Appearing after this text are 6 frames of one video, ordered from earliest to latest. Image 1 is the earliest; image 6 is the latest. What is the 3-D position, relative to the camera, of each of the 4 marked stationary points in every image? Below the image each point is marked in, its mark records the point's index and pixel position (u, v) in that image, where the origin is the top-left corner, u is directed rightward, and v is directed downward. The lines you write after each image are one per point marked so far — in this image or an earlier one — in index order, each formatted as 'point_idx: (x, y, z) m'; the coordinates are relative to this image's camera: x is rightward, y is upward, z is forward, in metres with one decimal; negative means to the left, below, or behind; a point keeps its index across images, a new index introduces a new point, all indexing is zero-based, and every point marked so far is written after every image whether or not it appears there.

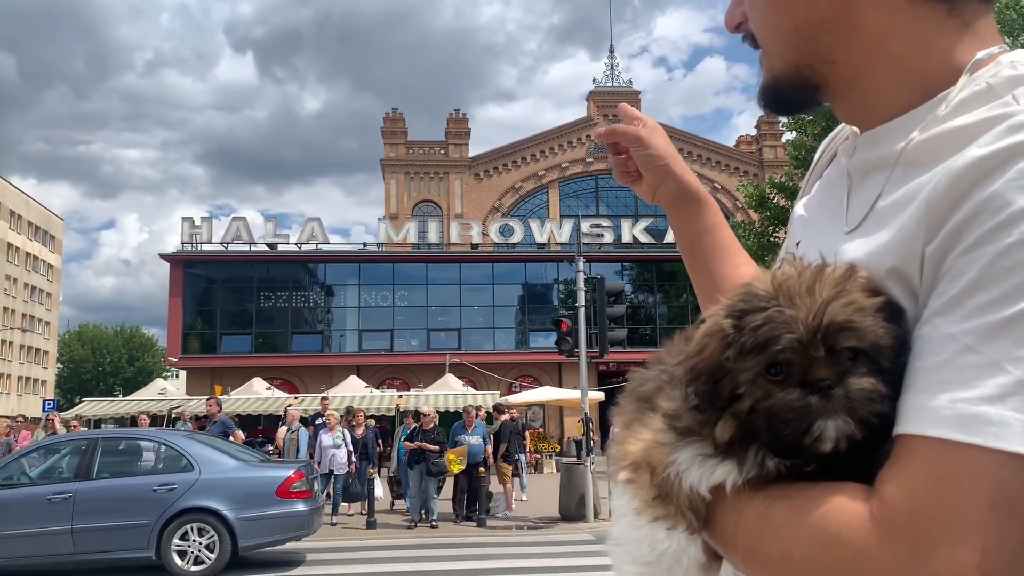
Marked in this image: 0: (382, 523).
0: (-2.1, -3.9, +13.7) m
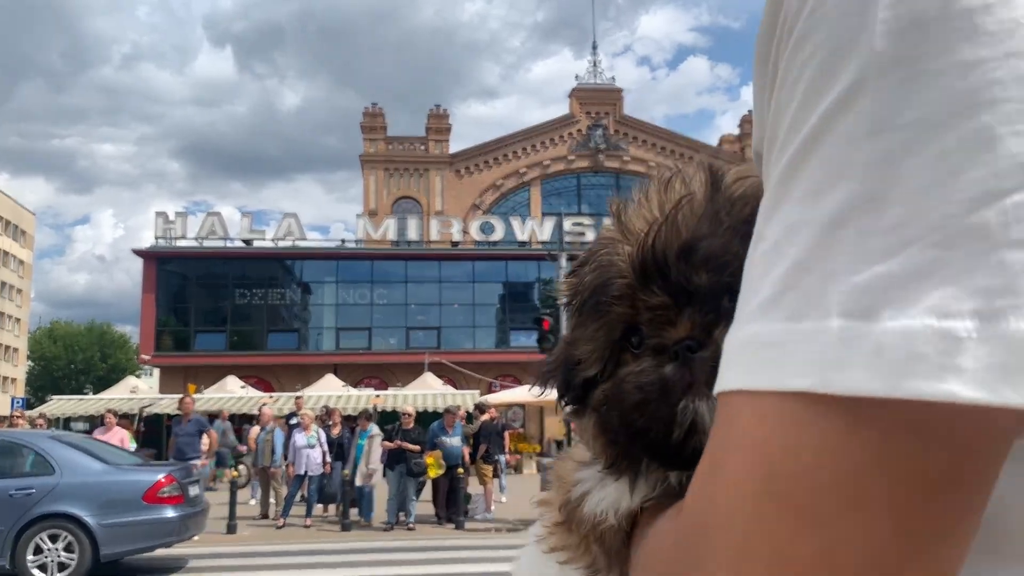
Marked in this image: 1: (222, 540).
0: (-2.4, -3.9, +13.2) m
1: (-4.3, -3.8, +12.0) m
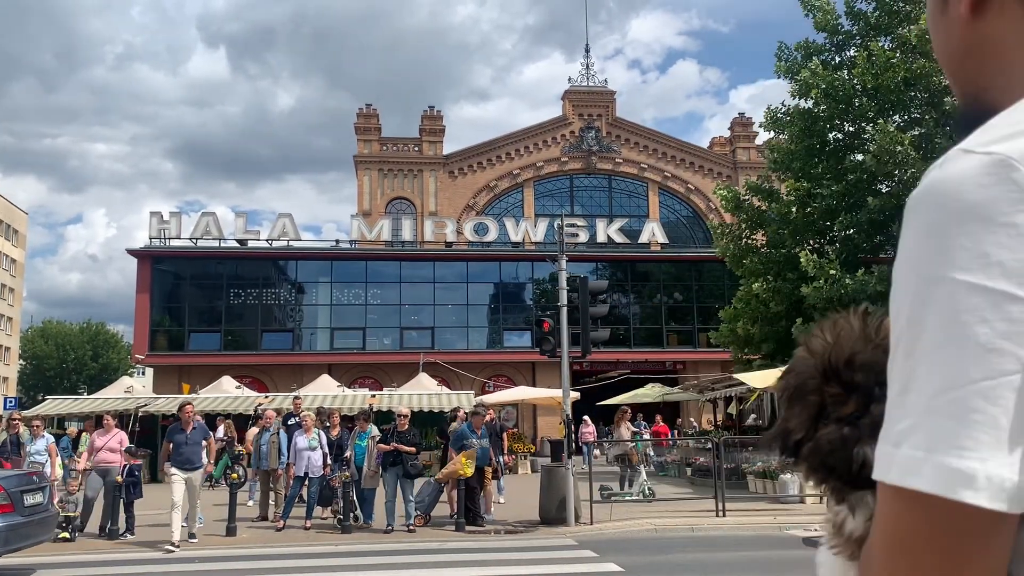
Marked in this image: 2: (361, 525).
0: (-2.5, -3.9, +13.4) m
1: (-4.4, -3.8, +12.2) m
2: (-2.5, -3.9, +13.5) m
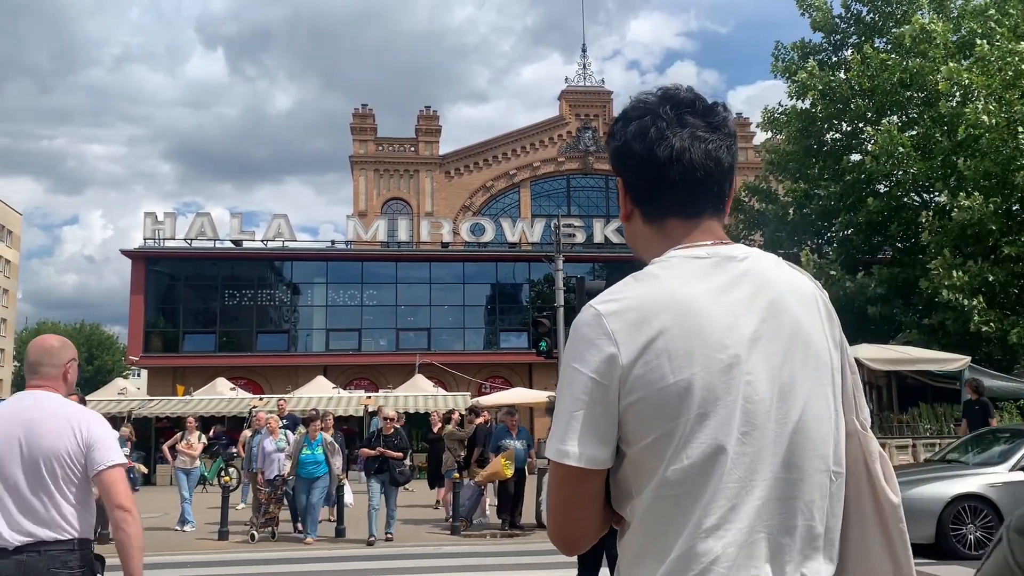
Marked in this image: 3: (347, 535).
0: (-2.6, -3.9, +13.2) m
1: (-4.4, -3.8, +12.0) m
2: (-2.5, -3.9, +13.3) m
3: (-2.6, -3.9, +12.9) m
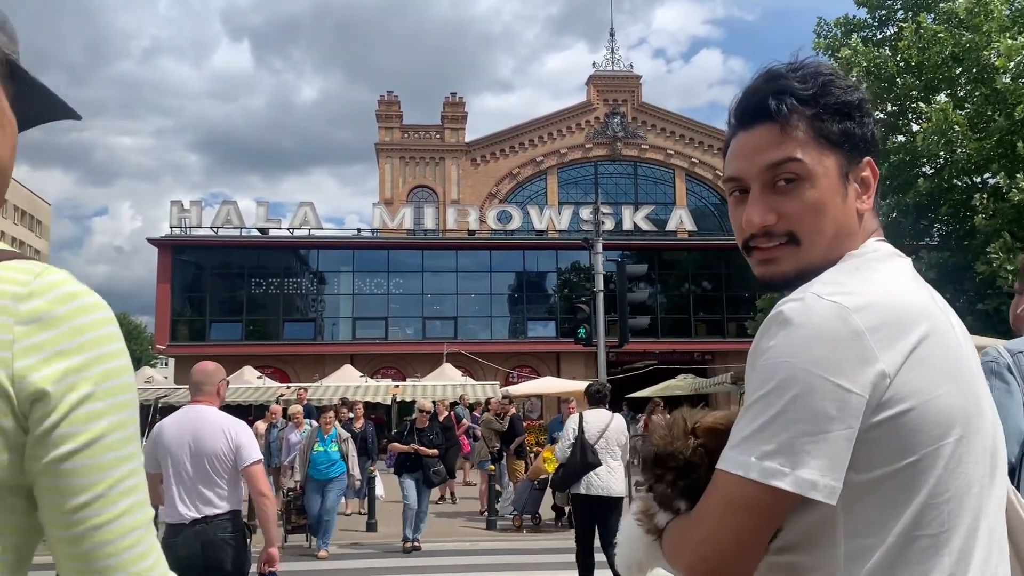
0: (-2.0, -3.7, +12.8) m
1: (-3.9, -3.6, +11.7) m
2: (-2.0, -3.7, +12.9) m
3: (-2.1, -3.6, +12.5) m
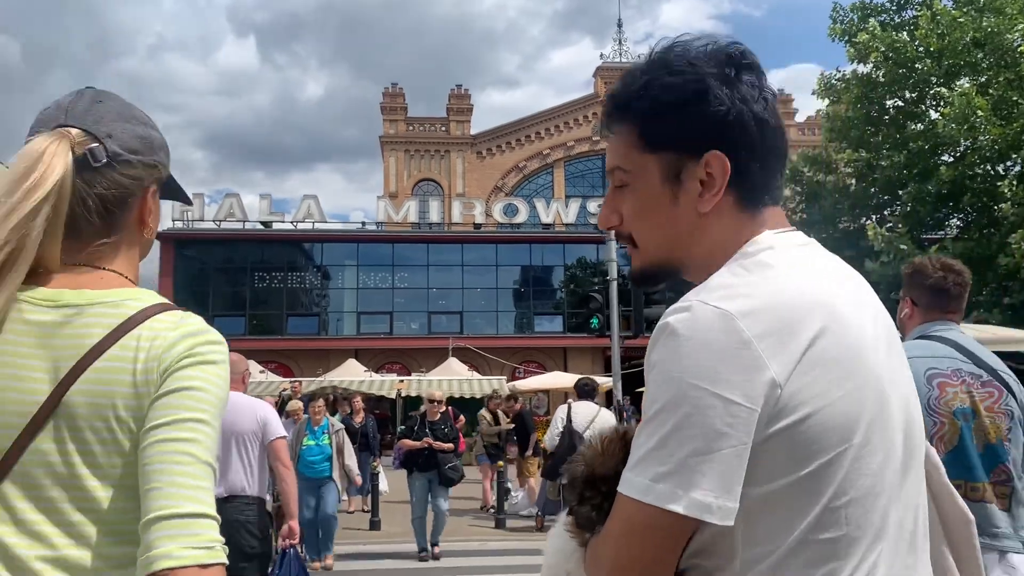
0: (-1.9, -3.5, +12.4) m
1: (-3.8, -3.4, +11.2) m
2: (-1.9, -3.5, +12.4) m
3: (-1.9, -3.5, +12.0) m
